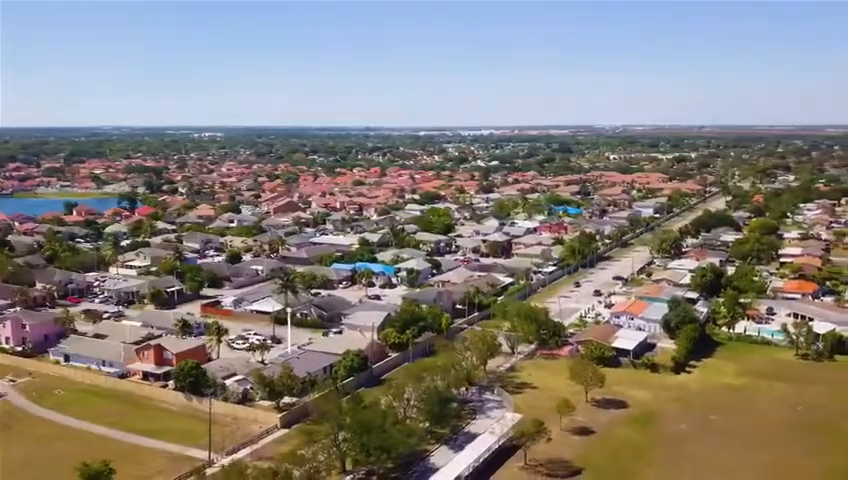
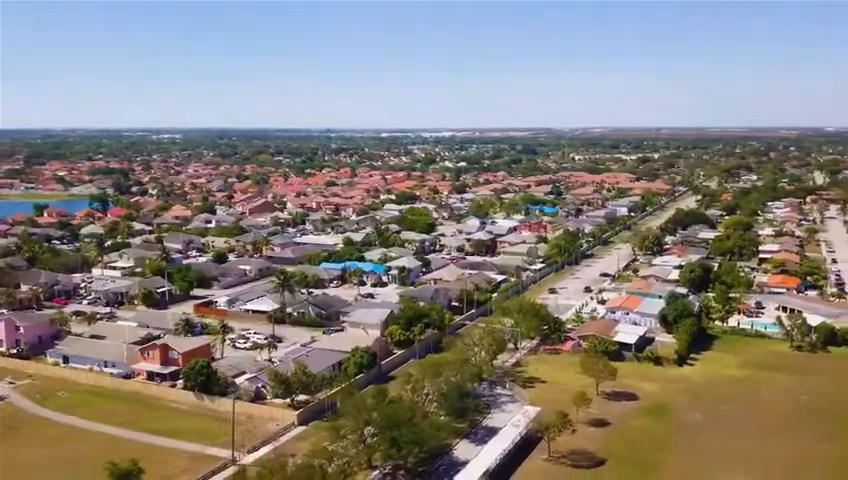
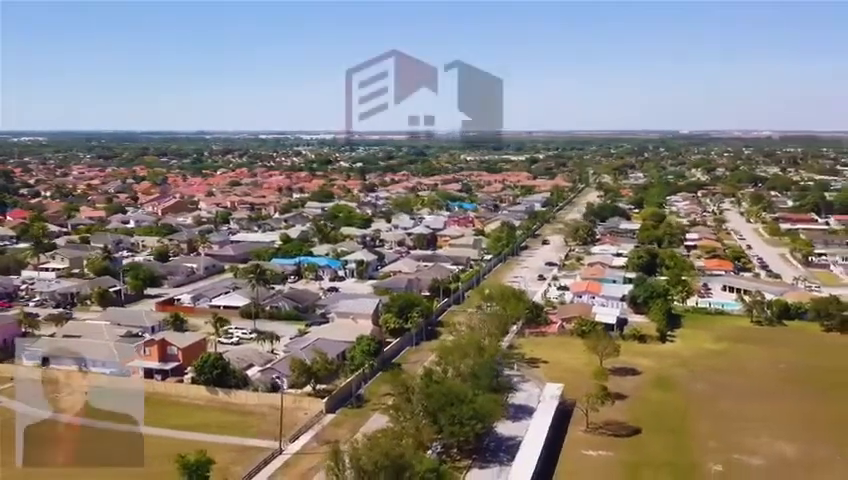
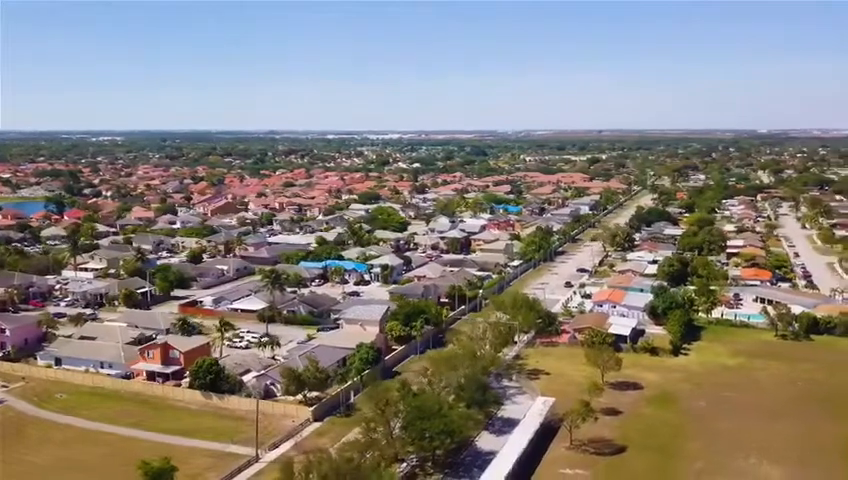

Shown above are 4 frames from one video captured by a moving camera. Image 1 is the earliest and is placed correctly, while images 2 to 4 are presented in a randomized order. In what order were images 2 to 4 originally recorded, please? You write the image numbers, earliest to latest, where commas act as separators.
2, 4, 3
